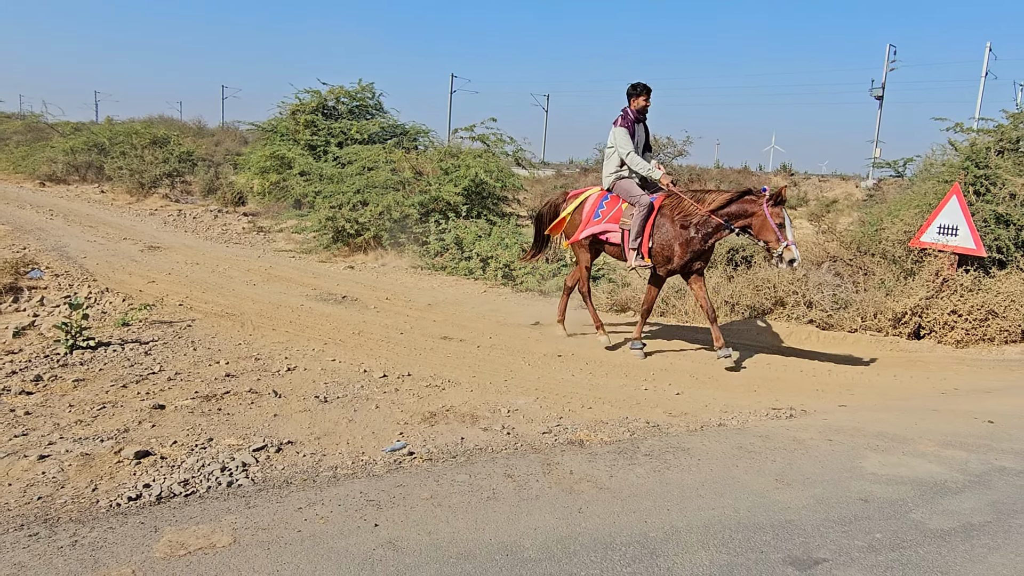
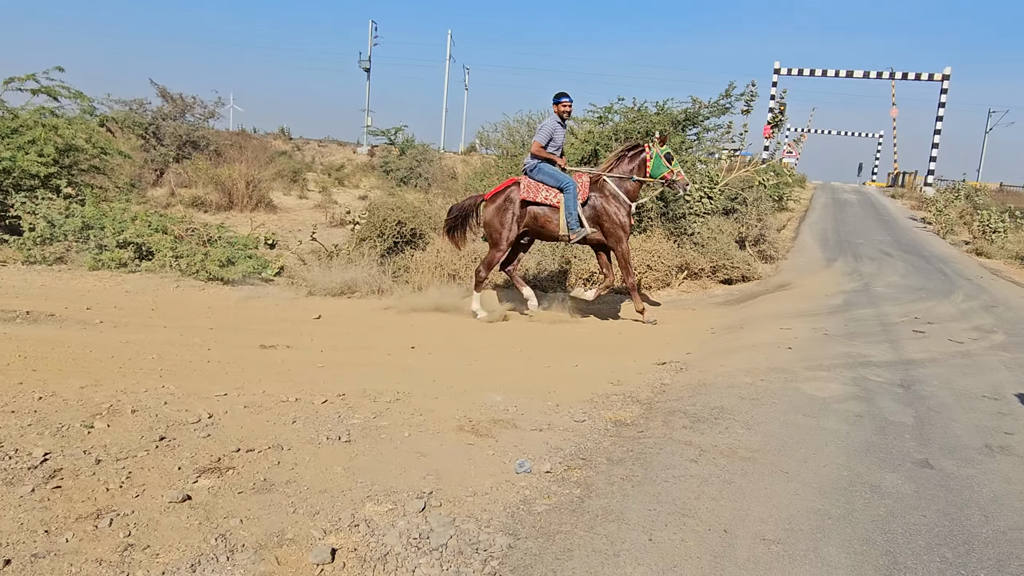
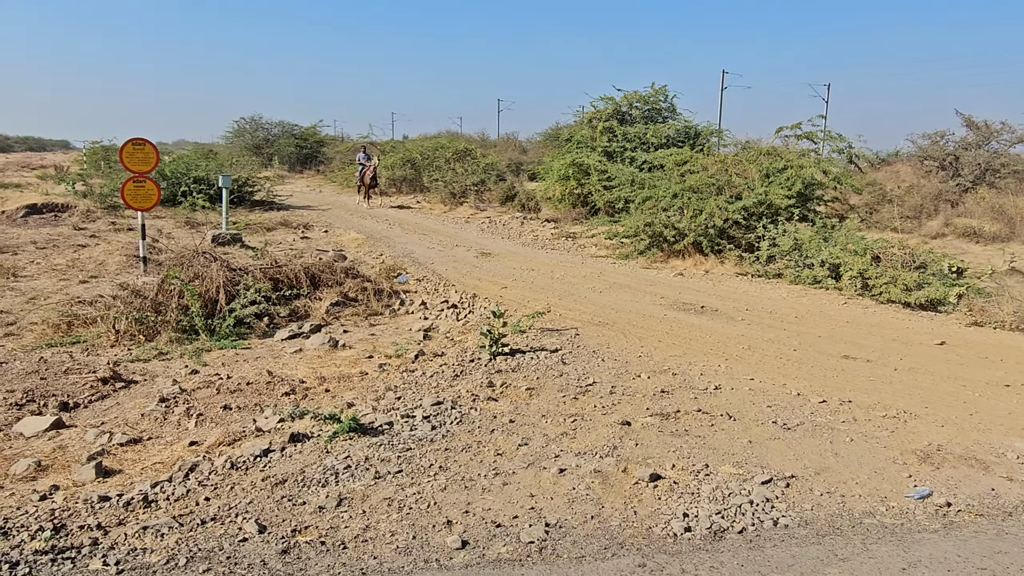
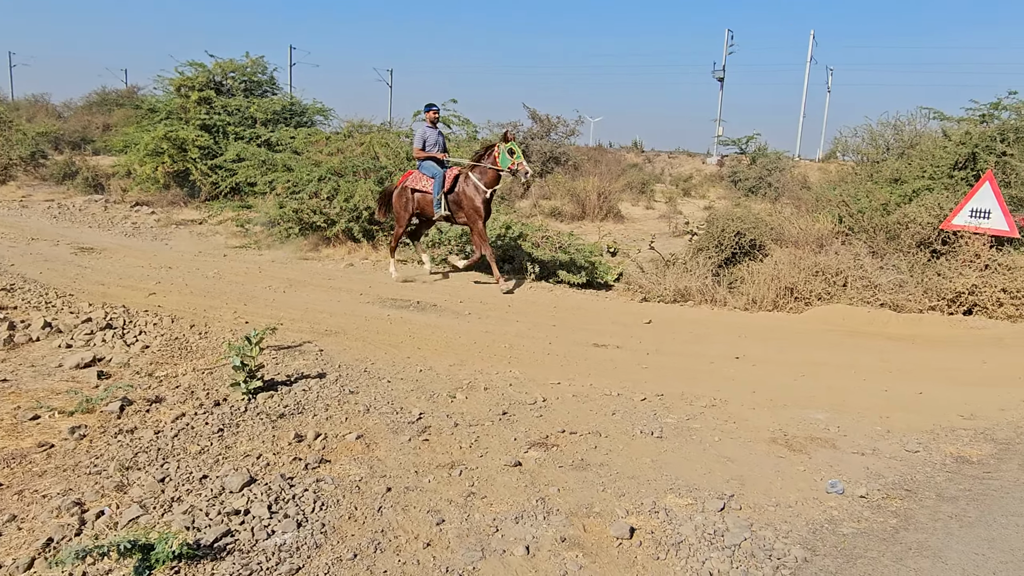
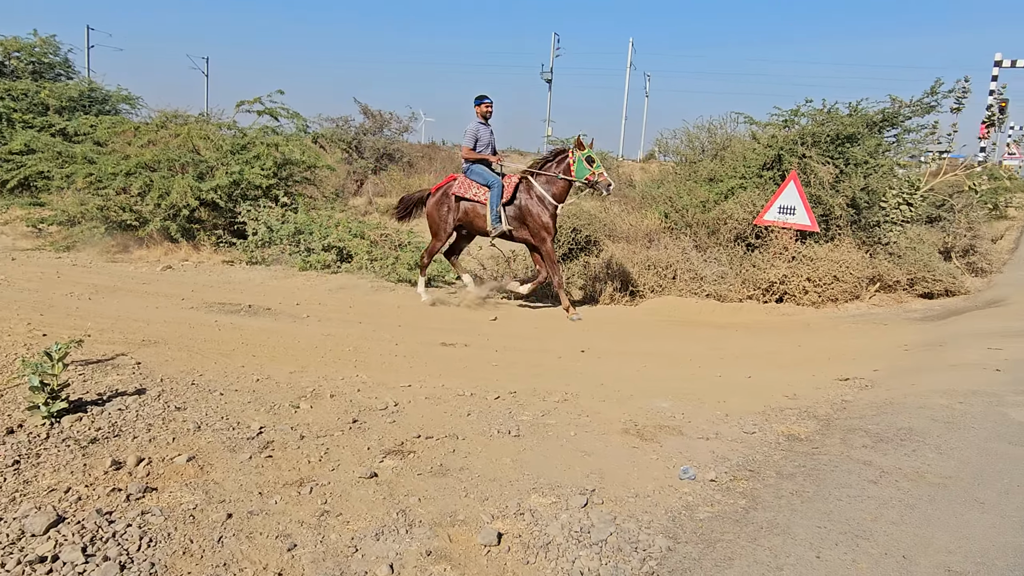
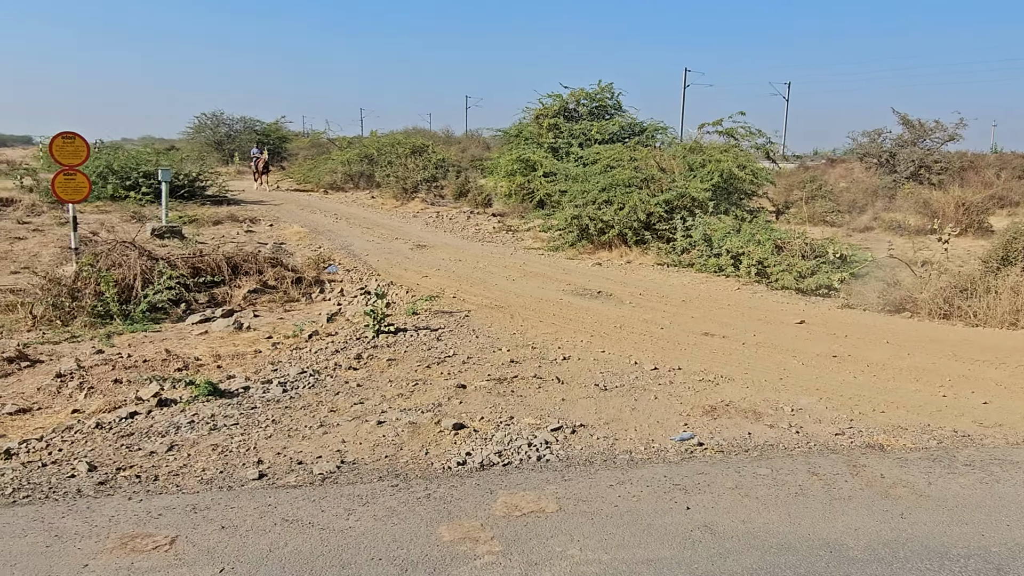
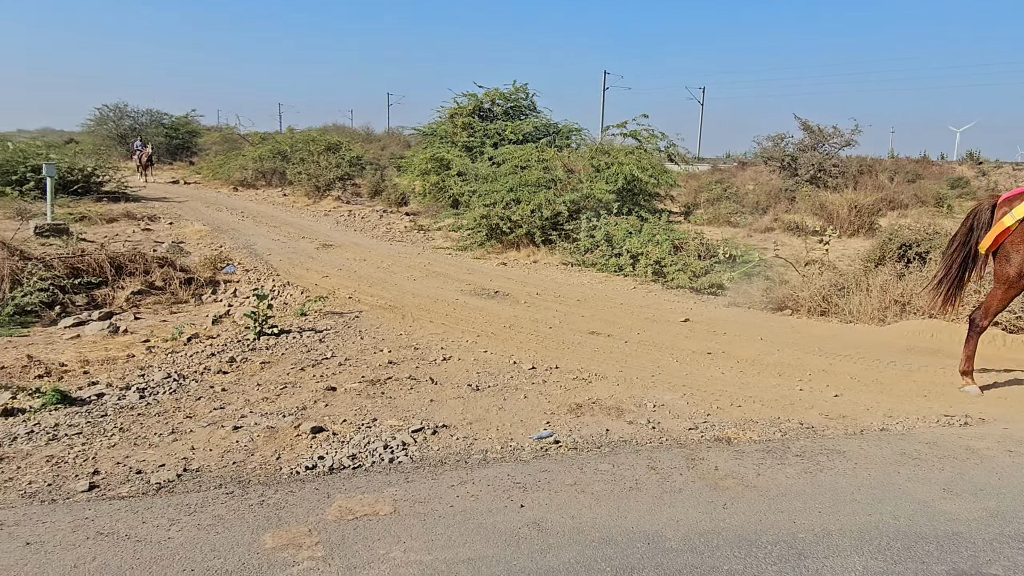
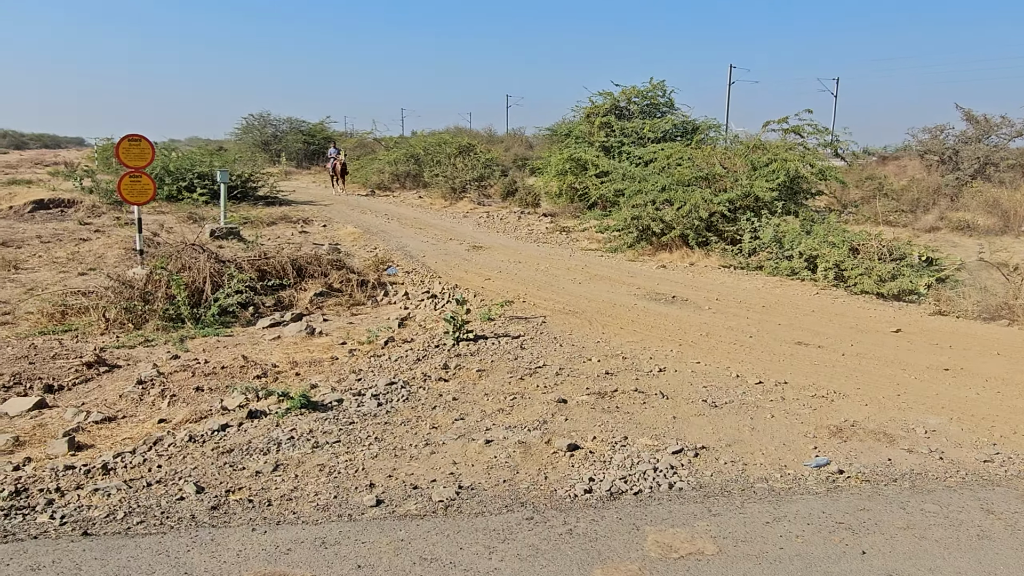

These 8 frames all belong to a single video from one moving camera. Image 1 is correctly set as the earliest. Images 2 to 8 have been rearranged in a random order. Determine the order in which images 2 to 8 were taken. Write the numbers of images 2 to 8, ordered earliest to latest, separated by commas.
7, 6, 8, 3, 4, 5, 2
